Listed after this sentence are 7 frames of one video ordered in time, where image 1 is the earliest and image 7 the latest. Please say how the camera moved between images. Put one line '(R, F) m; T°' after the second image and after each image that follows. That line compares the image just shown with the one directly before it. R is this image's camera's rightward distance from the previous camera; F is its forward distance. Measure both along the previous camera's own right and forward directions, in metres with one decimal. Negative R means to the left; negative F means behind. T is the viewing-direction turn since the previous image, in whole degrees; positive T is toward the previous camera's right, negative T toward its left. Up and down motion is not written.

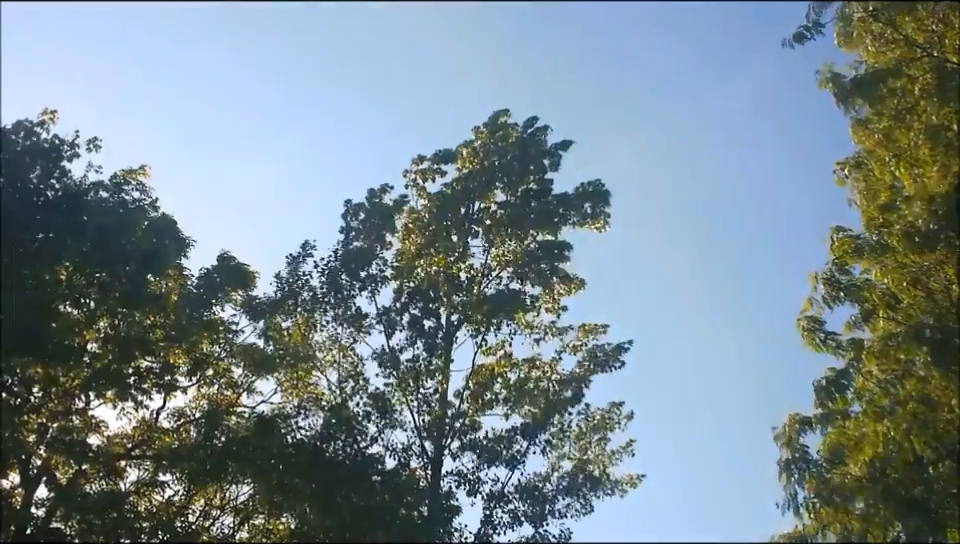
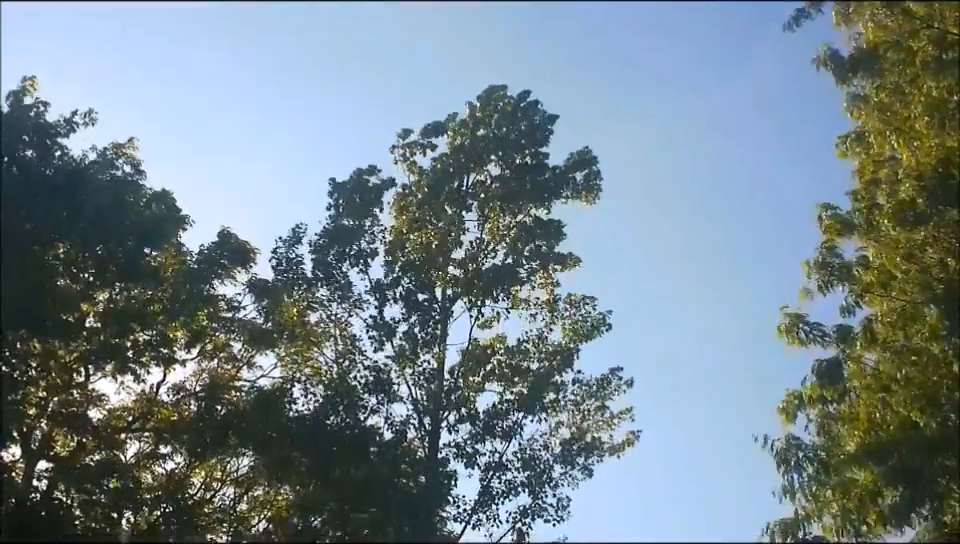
(0.0, -0.1) m; 0°
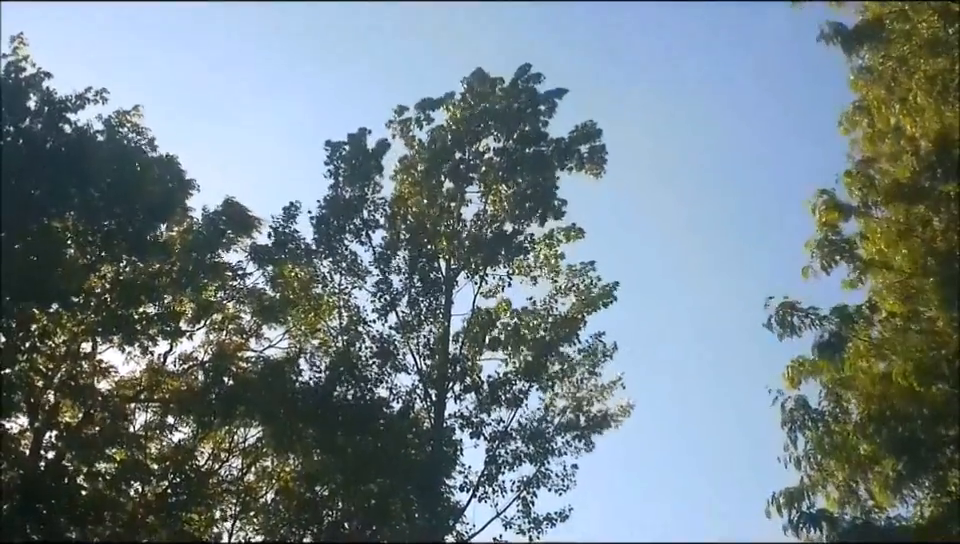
(-0.1, 0.0) m; 0°
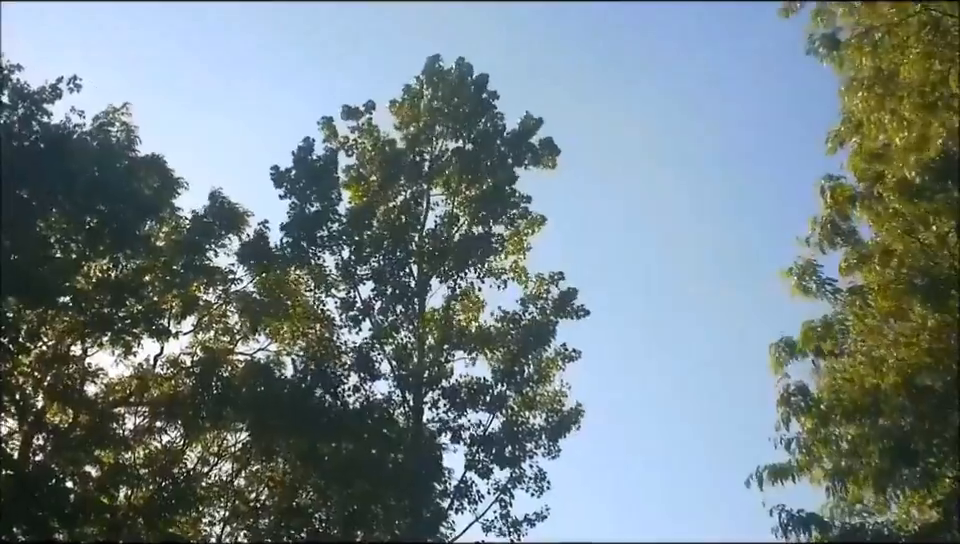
(-0.6, 0.0) m; +3°
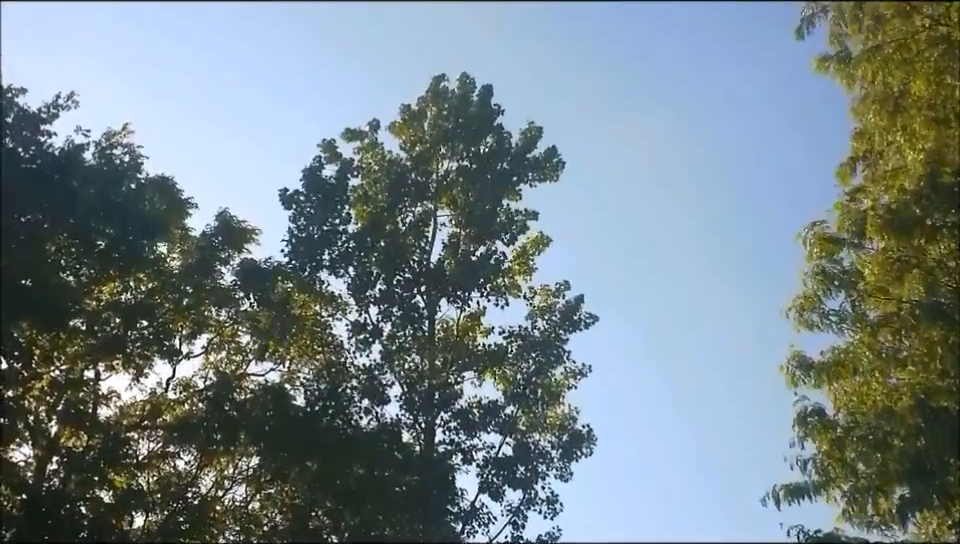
(-0.1, 0.0) m; 0°
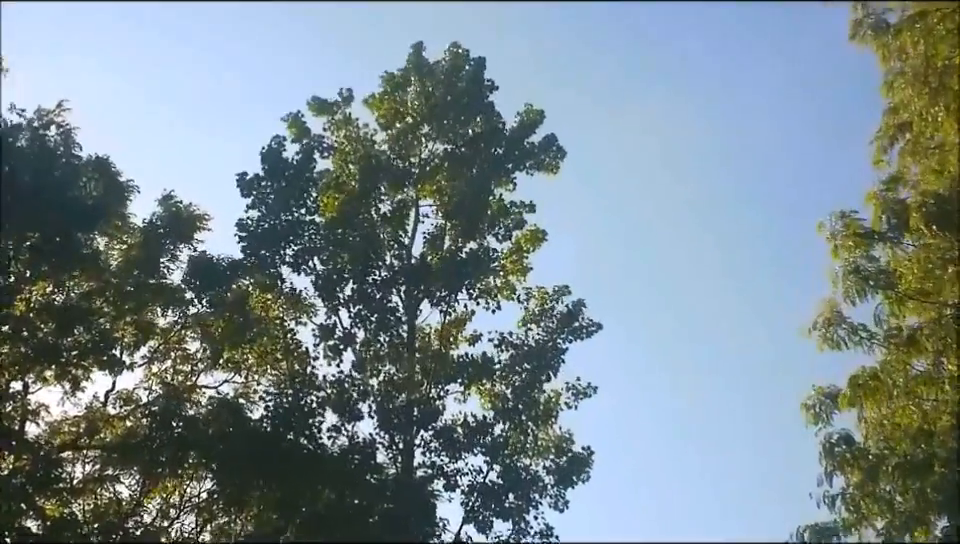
(0.0, +1.8) m; +1°
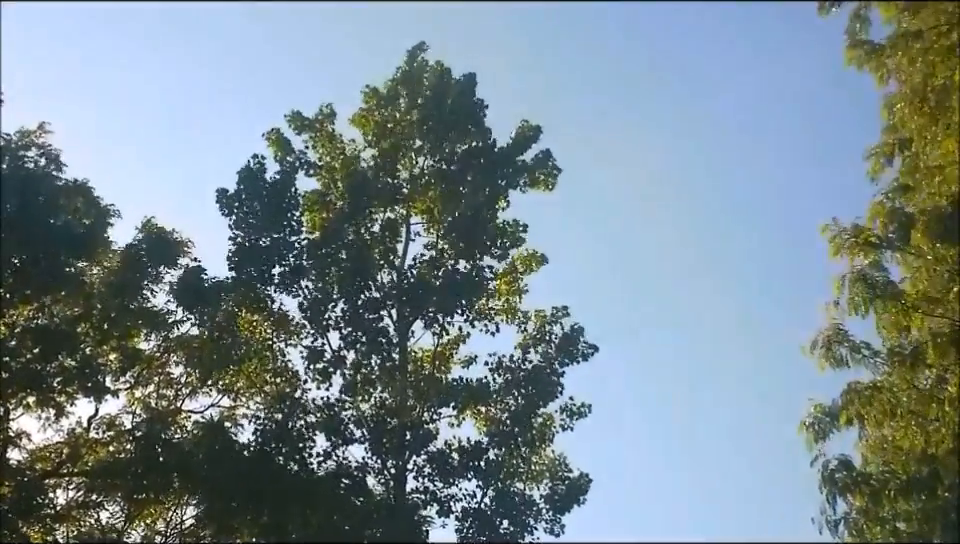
(+0.1, +0.3) m; 0°
